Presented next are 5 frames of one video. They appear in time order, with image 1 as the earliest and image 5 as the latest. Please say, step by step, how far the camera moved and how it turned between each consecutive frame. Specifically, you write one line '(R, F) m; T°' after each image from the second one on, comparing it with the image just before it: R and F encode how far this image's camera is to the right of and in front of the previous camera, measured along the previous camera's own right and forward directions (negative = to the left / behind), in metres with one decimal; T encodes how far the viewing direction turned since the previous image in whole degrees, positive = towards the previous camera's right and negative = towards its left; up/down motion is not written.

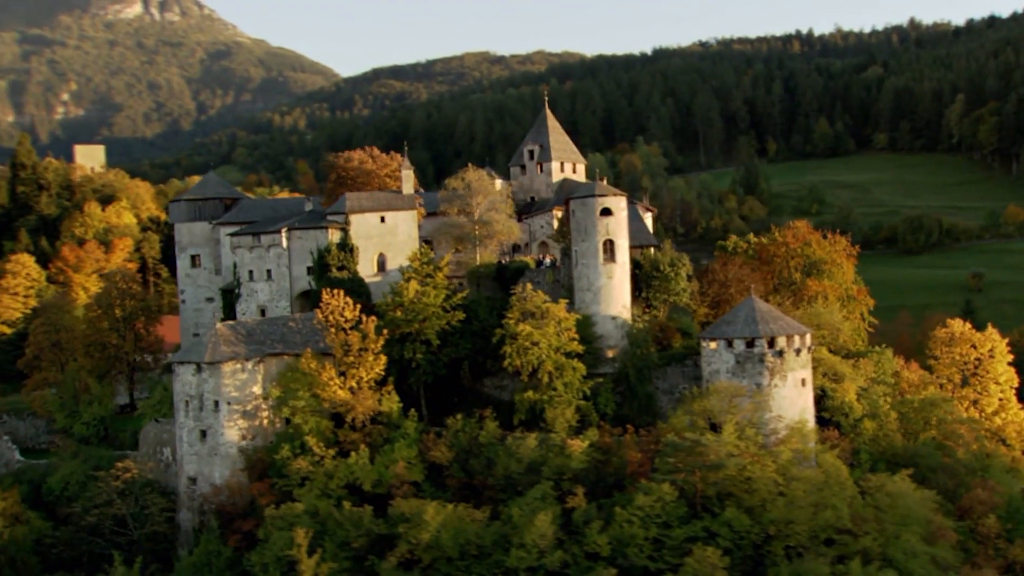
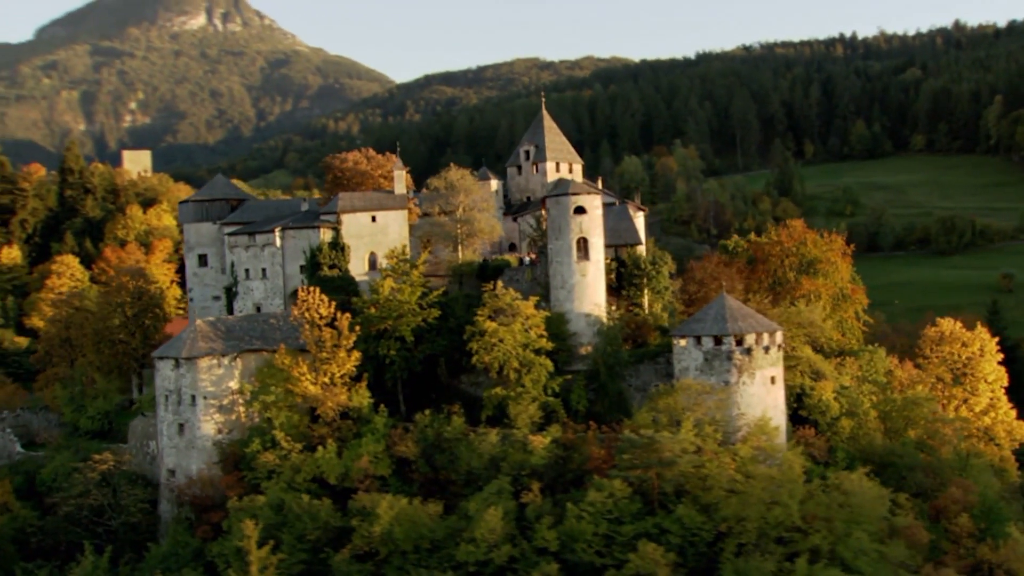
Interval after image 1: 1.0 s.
(+2.9, -0.2) m; -3°
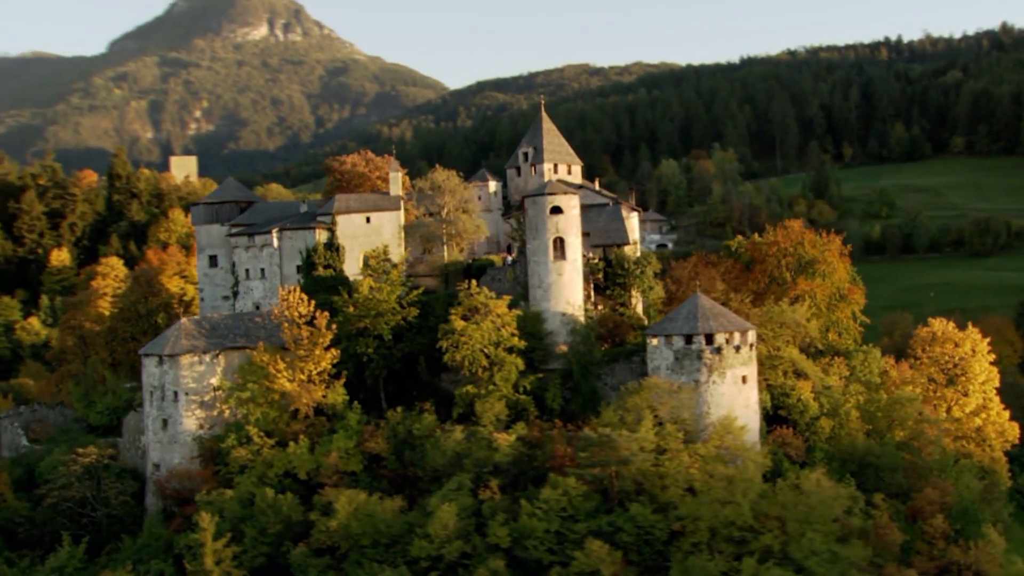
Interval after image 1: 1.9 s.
(+2.8, -0.2) m; -3°
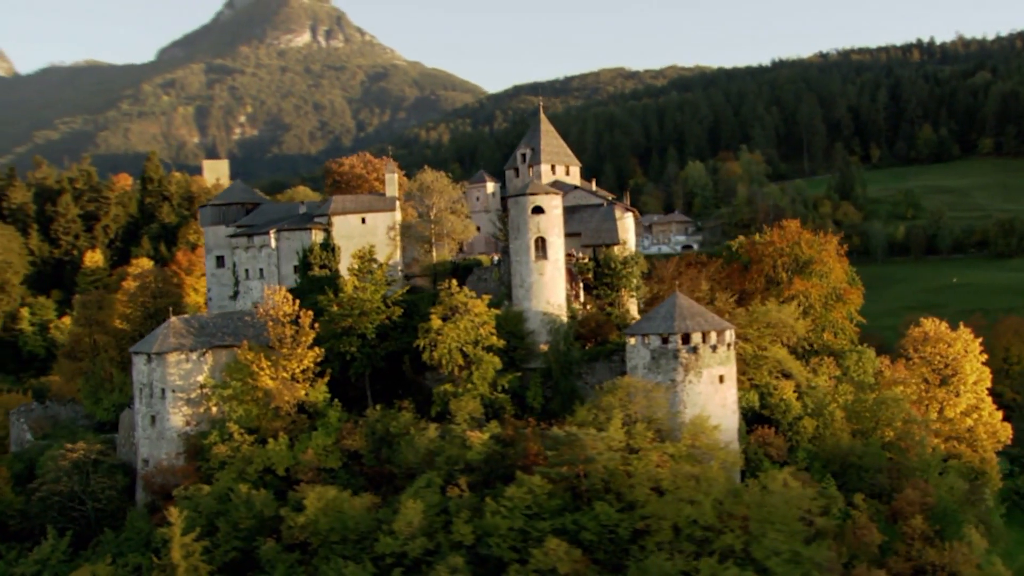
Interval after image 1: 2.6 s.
(+2.1, -0.2) m; -2°
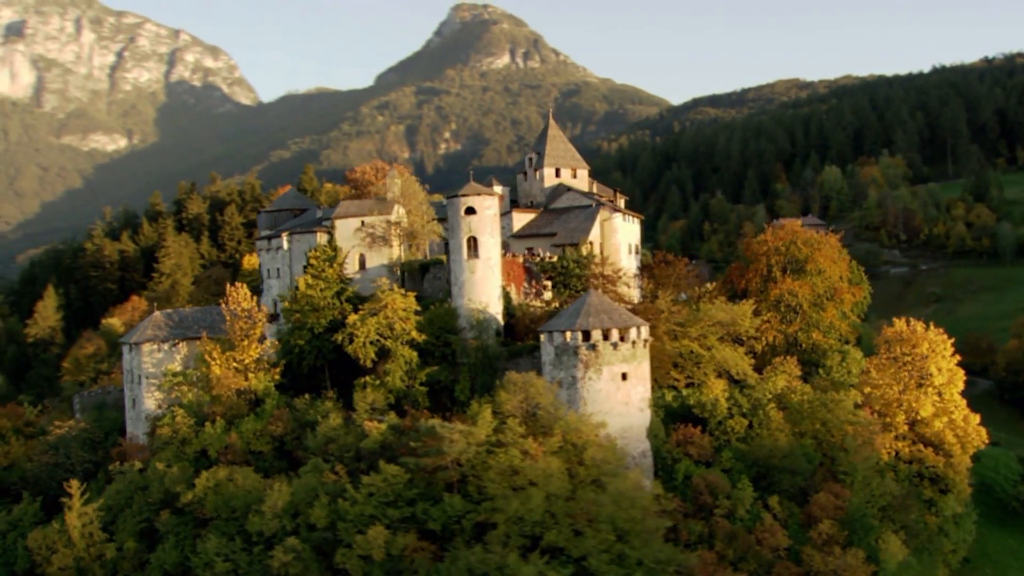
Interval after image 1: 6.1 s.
(+9.8, -0.2) m; -10°
